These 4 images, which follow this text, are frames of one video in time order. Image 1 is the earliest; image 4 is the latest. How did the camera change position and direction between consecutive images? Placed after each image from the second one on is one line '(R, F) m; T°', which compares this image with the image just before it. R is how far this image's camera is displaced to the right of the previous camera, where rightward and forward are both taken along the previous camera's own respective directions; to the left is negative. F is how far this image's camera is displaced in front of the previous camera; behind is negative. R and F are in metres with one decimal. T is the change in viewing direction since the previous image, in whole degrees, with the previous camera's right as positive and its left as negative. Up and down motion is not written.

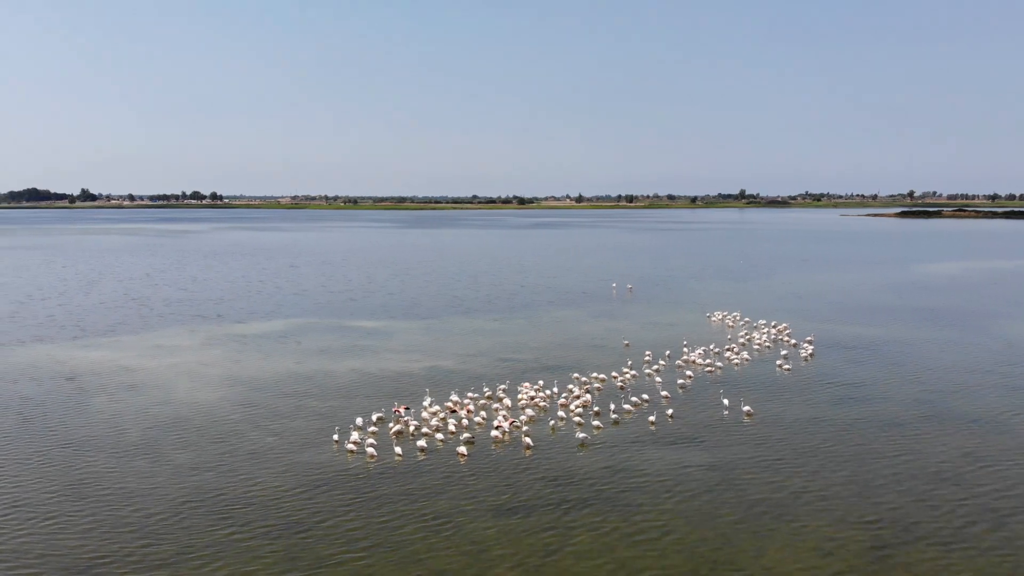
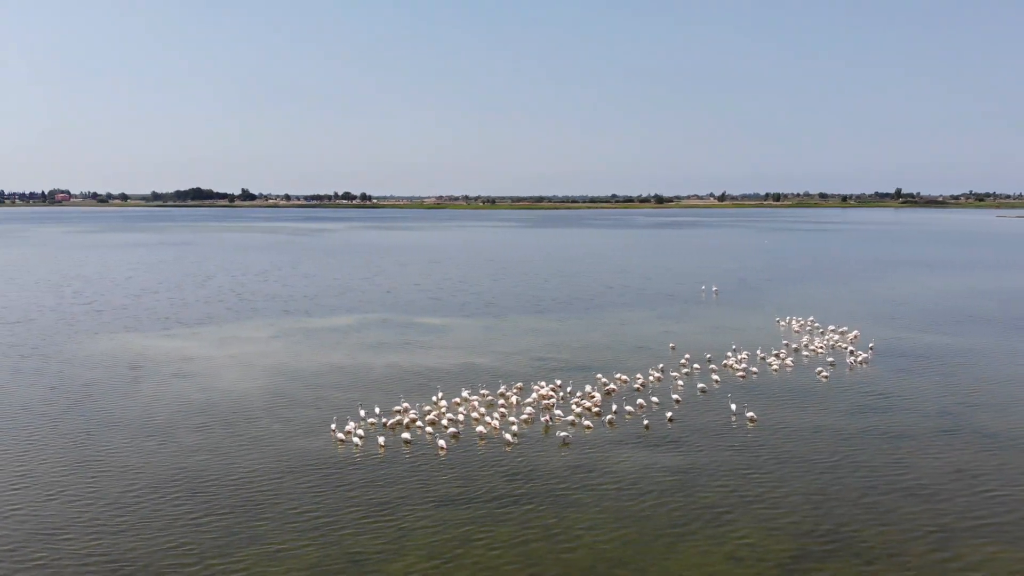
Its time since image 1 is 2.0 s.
(+4.4, -0.5) m; -9°
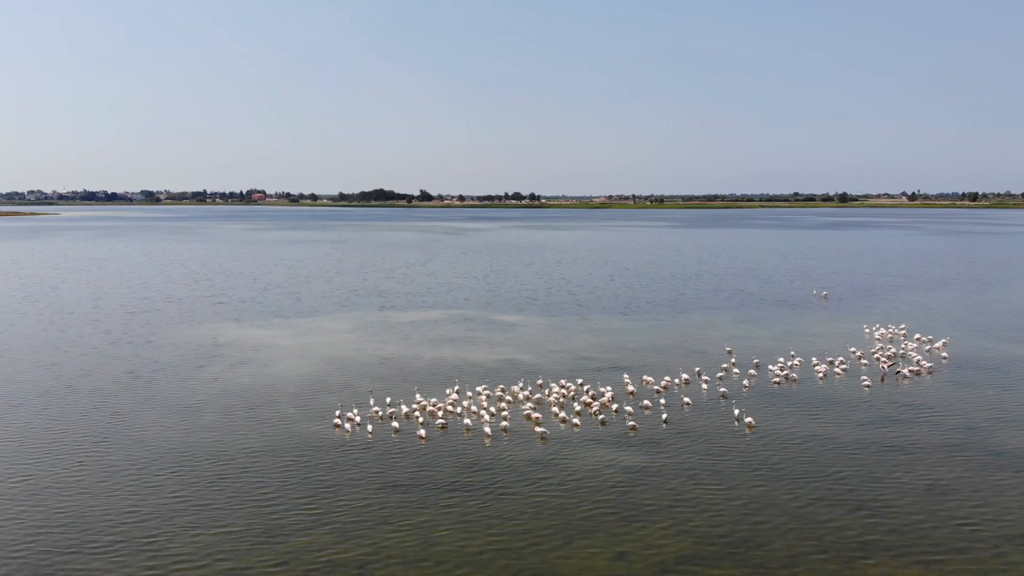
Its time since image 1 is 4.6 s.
(+5.5, -0.4) m; -11°
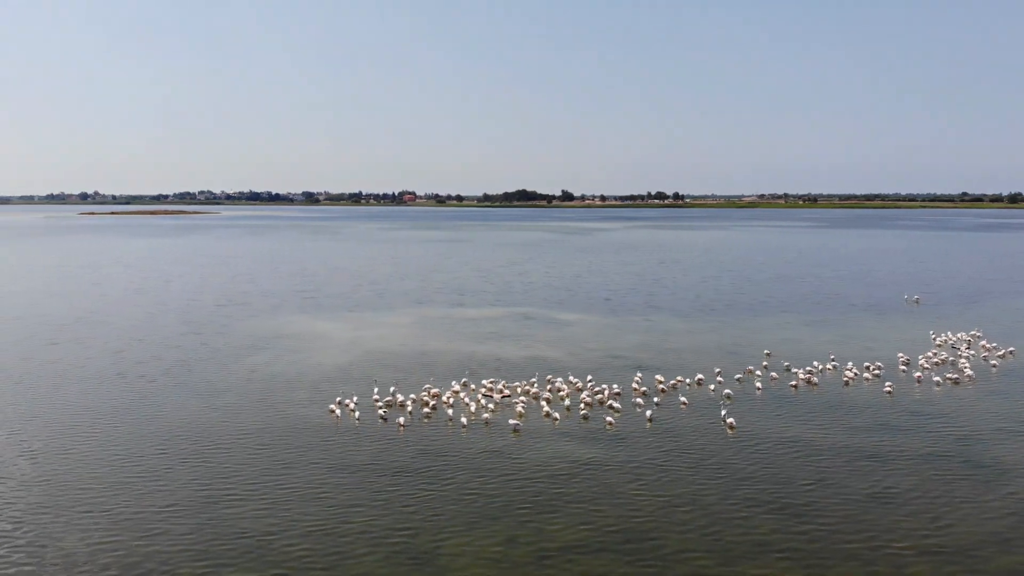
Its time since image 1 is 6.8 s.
(+5.1, -0.4) m; -10°
